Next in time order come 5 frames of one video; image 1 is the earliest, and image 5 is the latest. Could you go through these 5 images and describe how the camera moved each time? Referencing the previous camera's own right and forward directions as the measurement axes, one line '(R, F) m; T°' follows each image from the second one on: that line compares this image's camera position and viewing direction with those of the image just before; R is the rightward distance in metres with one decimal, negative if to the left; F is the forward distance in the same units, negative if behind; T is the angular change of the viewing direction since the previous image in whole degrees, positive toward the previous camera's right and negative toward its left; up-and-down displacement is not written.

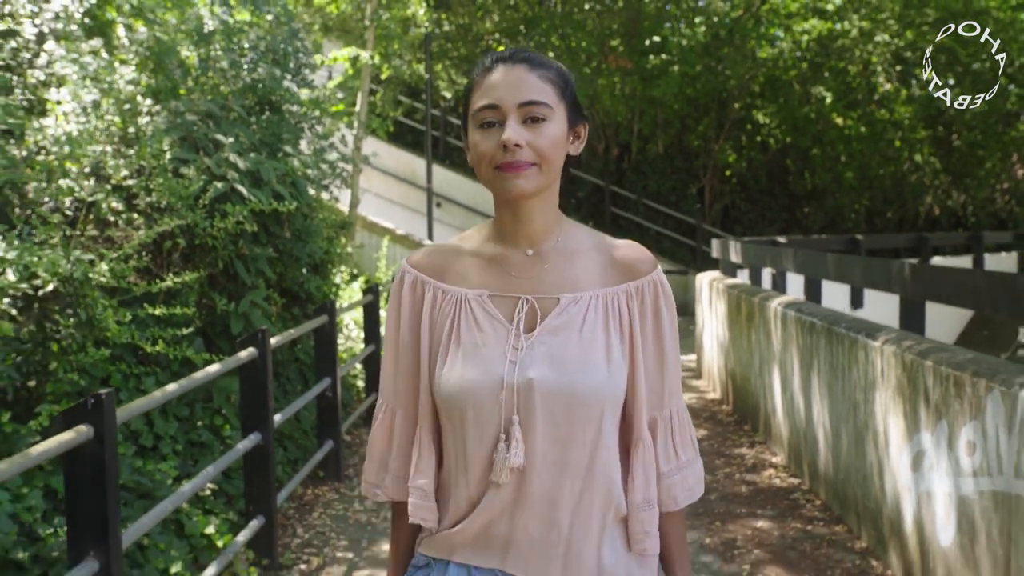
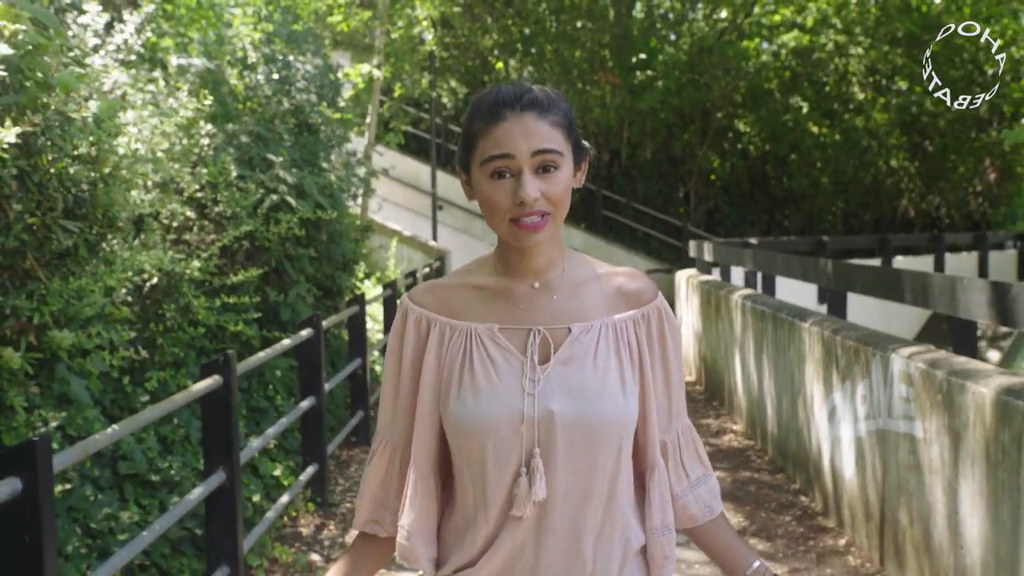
(-0.1, -1.2) m; 0°
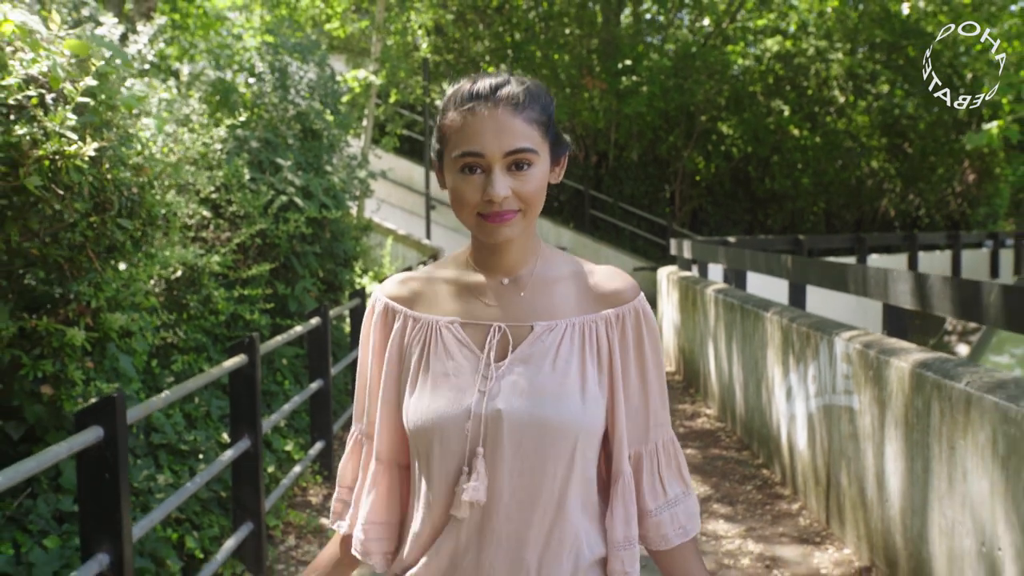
(0.0, -0.6) m; 0°
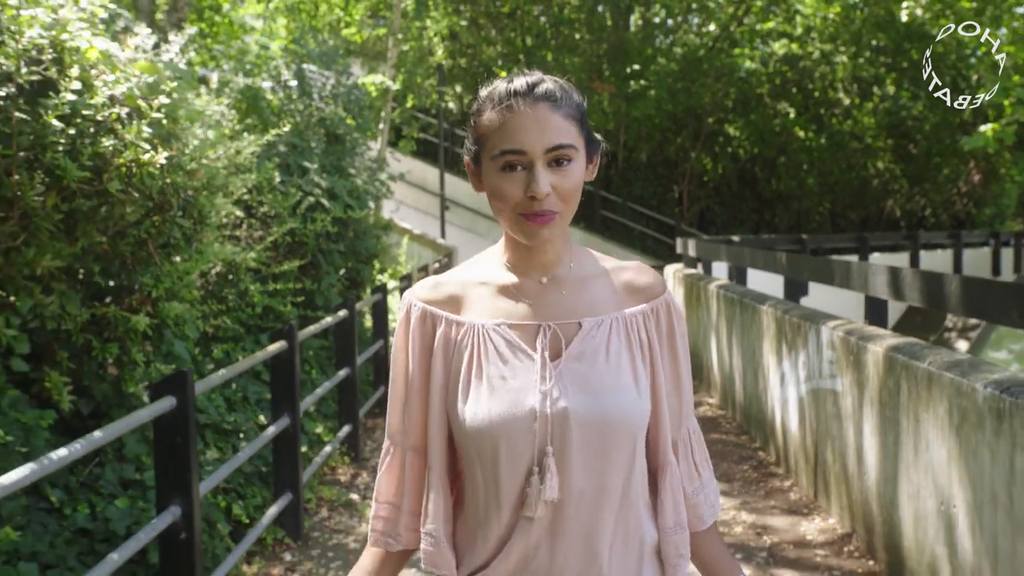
(0.0, -0.5) m; -1°
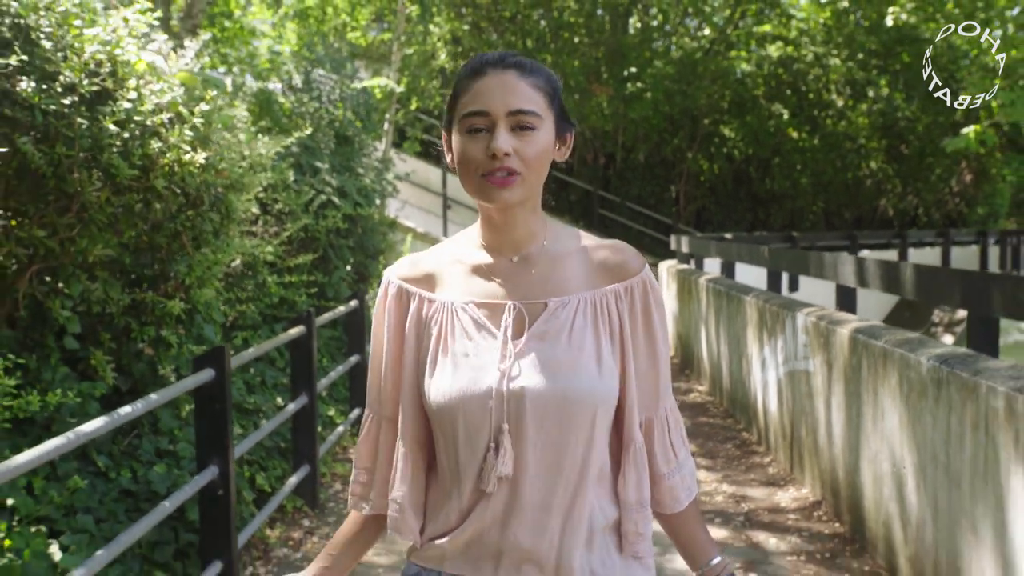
(0.0, -0.5) m; 0°
